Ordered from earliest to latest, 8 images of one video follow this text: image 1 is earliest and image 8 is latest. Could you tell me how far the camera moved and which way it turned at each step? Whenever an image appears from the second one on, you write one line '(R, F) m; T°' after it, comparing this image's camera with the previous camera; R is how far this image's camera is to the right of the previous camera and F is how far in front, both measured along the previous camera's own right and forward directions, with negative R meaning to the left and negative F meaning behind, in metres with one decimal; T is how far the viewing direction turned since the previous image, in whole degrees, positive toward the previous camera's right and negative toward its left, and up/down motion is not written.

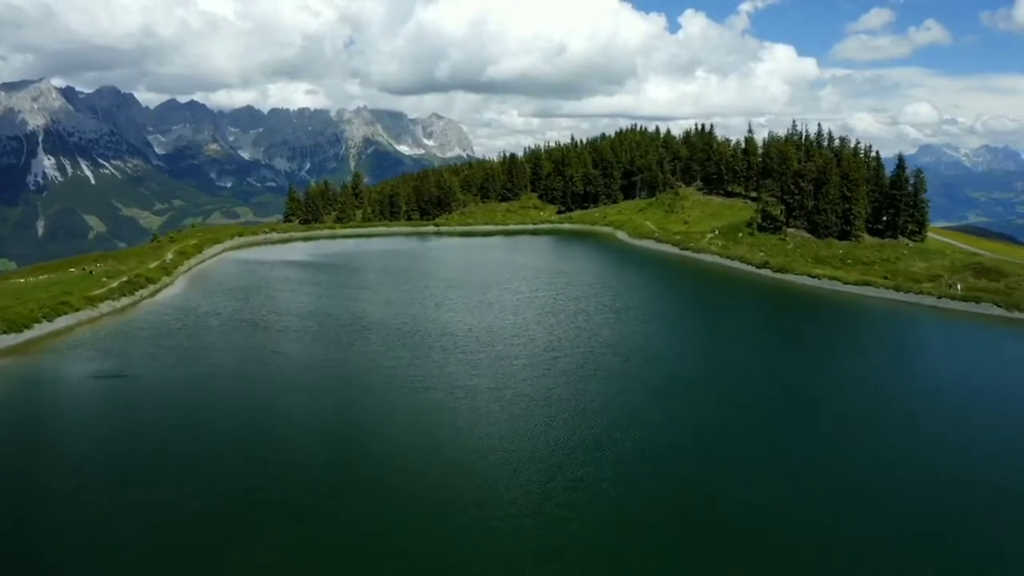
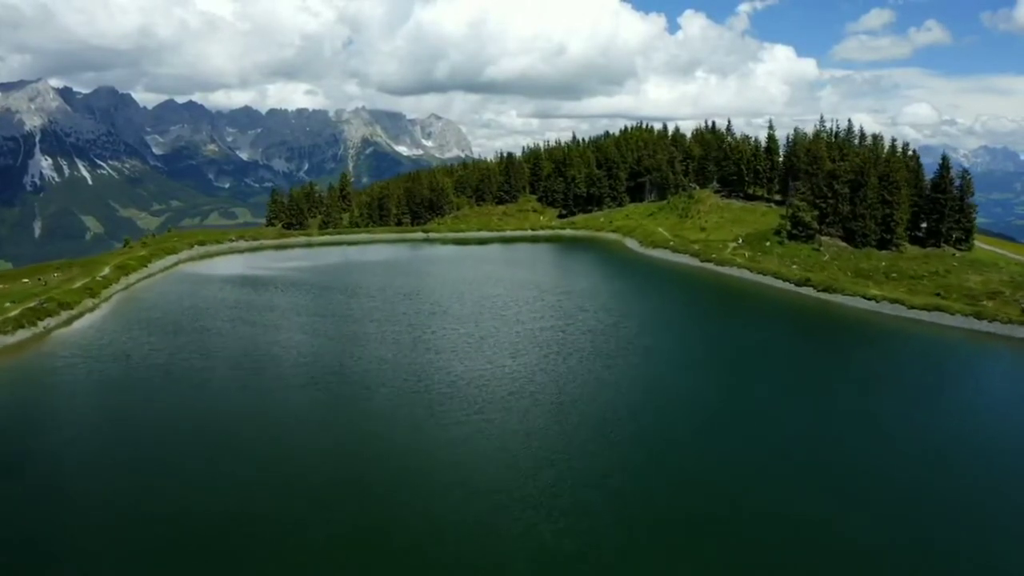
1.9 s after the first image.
(+0.4, +13.1) m; 0°
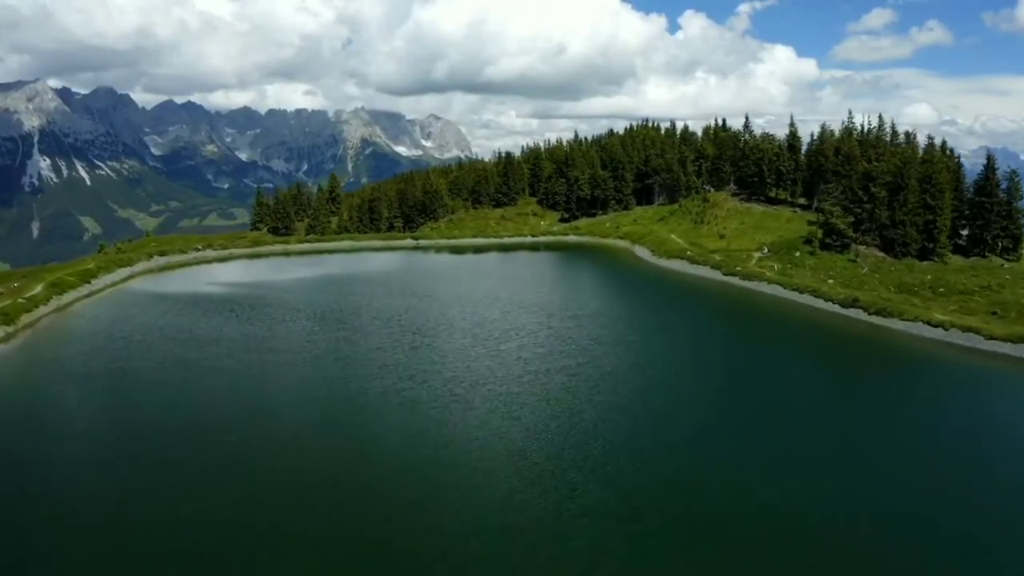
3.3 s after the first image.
(+0.2, +10.7) m; 0°
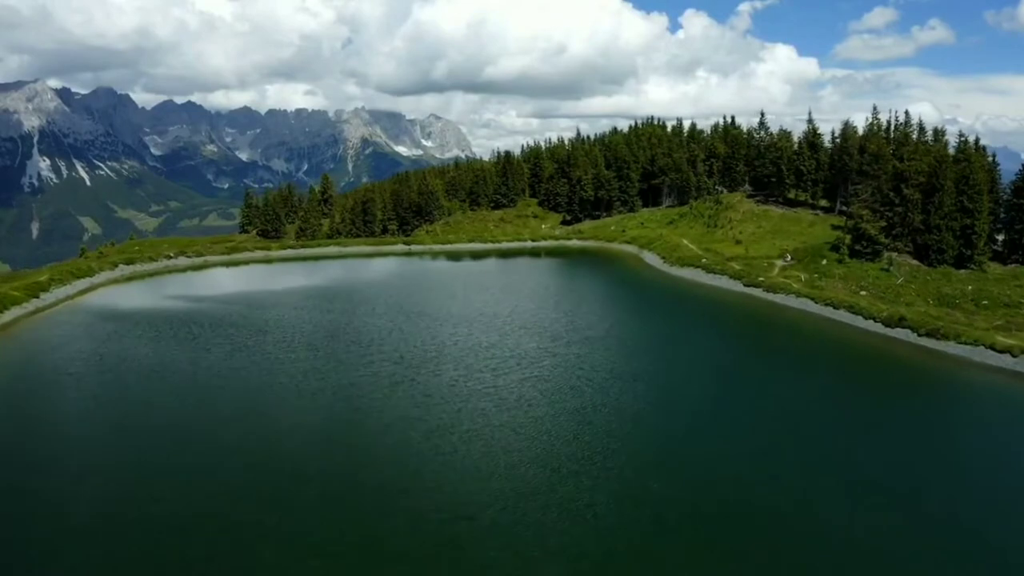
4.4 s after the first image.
(+0.2, +7.6) m; 0°
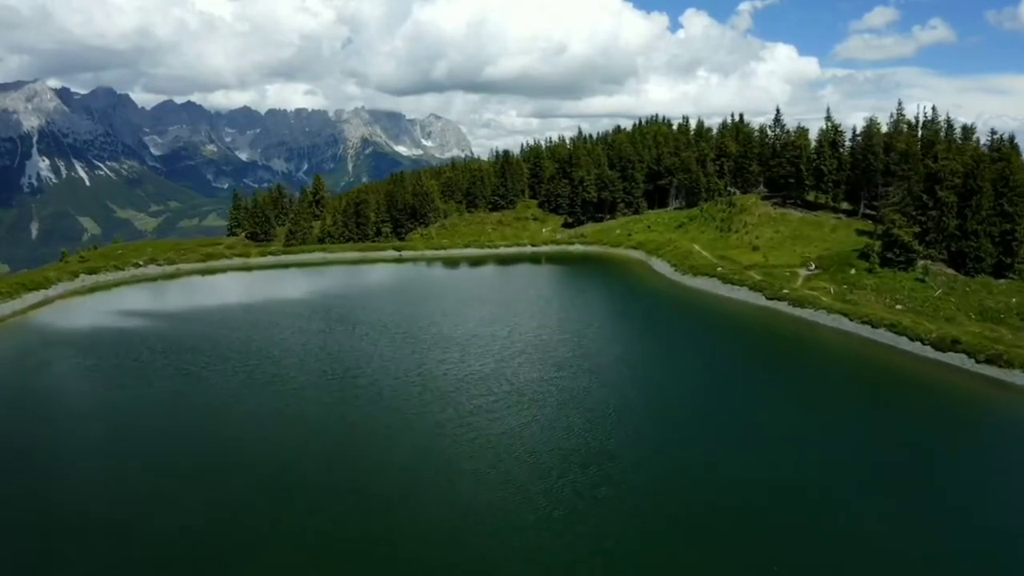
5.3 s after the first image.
(+0.3, +7.0) m; 0°
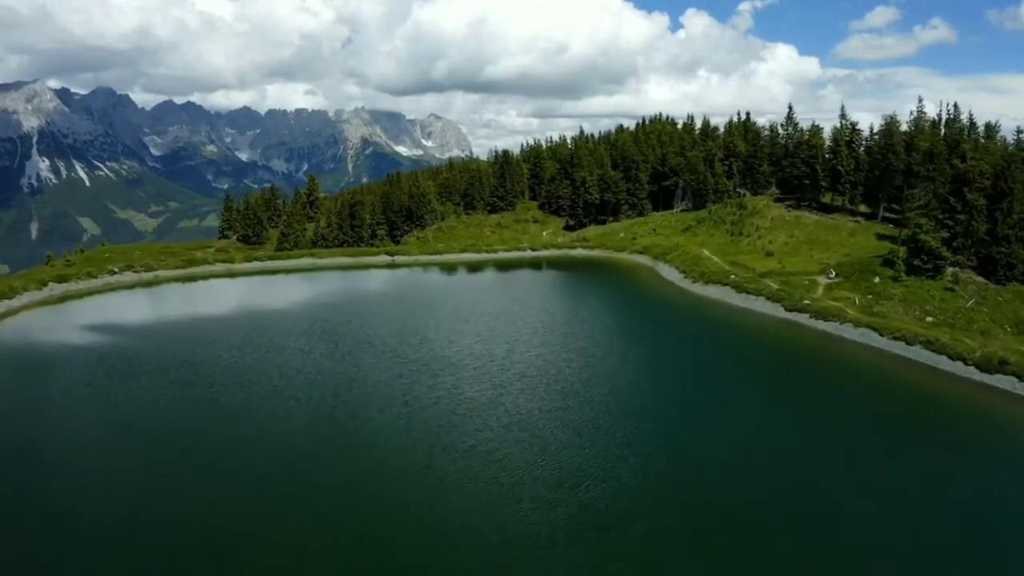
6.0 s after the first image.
(+0.2, +4.9) m; 0°
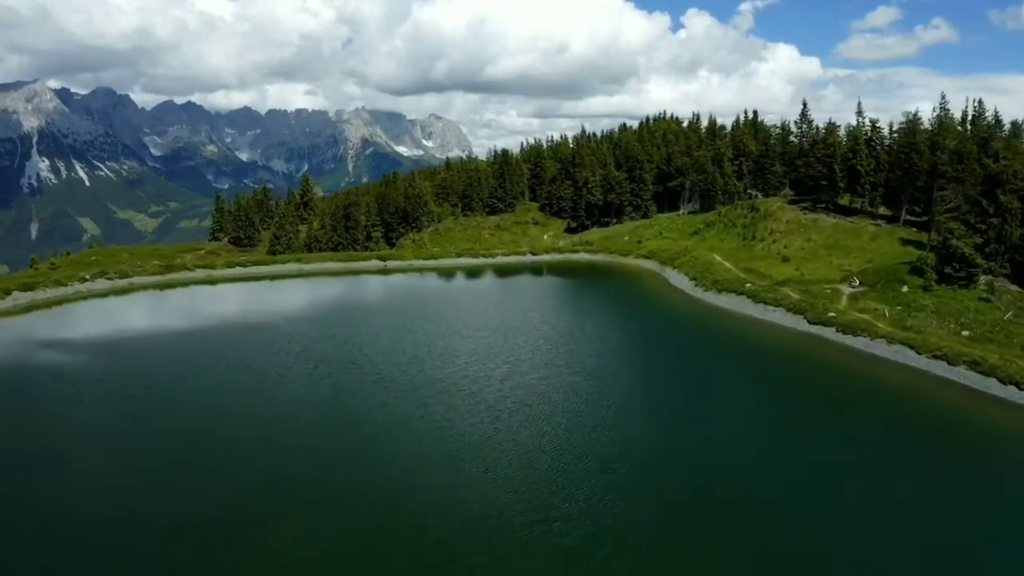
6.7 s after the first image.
(+0.2, +5.0) m; 0°
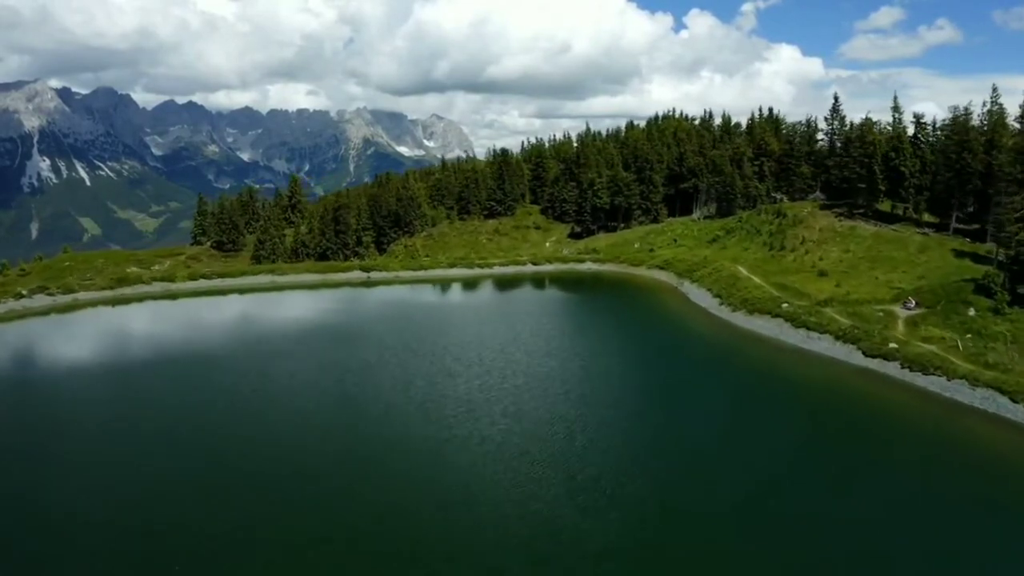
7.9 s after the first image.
(+0.3, +9.1) m; 0°
